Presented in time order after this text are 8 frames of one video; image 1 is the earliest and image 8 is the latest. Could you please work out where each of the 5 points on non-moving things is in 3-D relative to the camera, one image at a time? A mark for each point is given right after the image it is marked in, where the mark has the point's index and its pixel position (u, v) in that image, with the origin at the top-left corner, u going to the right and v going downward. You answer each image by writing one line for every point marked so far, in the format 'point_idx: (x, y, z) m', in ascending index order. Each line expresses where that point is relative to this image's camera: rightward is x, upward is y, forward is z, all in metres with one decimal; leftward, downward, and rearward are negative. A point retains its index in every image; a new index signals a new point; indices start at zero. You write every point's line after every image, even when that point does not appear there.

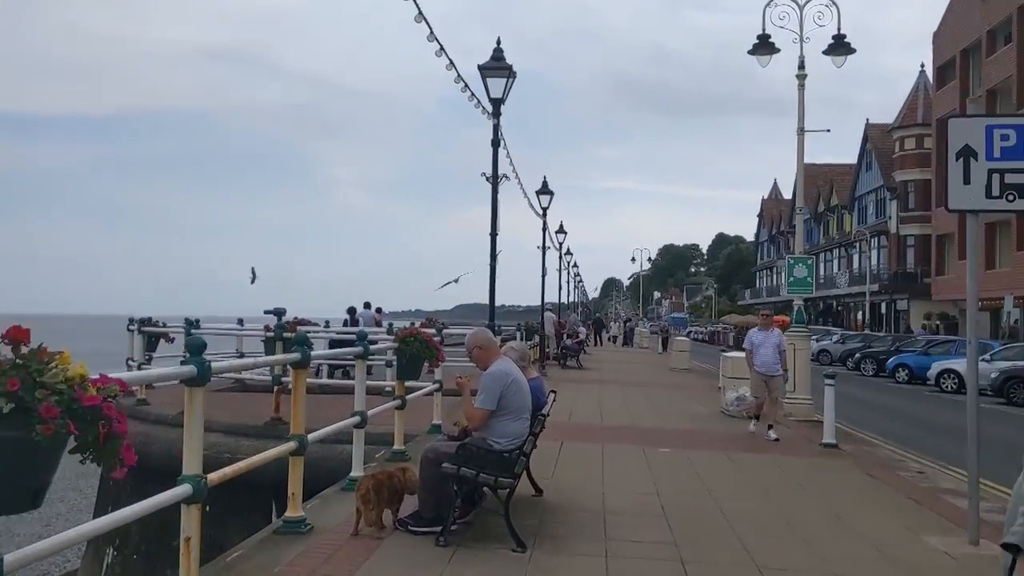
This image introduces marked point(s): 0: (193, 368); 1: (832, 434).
0: (-1.8, -0.4, +5.2) m
1: (+4.5, -2.1, +13.1) m
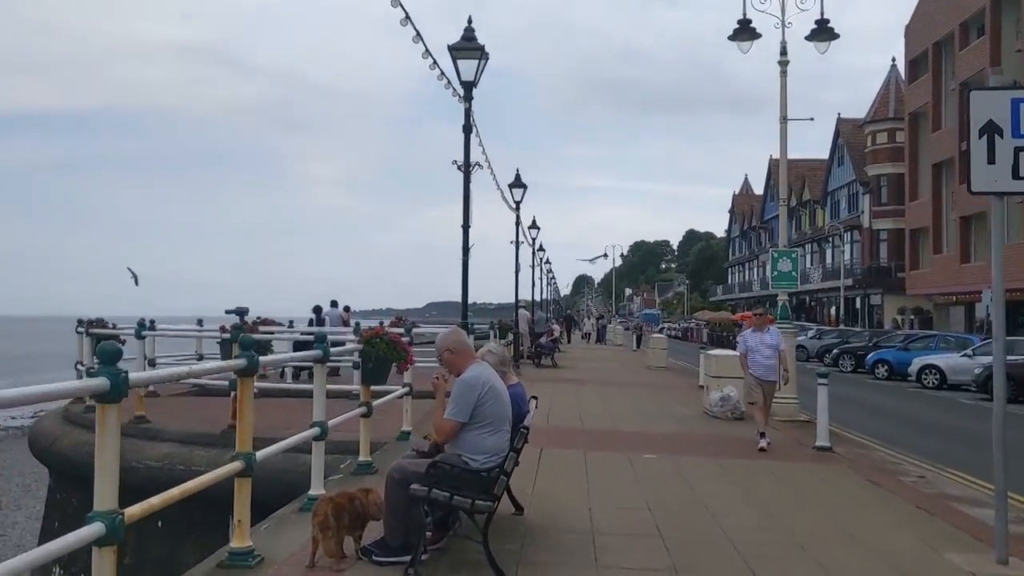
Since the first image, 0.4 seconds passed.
0: (-1.9, -0.4, +4.3) m
1: (+4.2, -2.0, +12.4) m
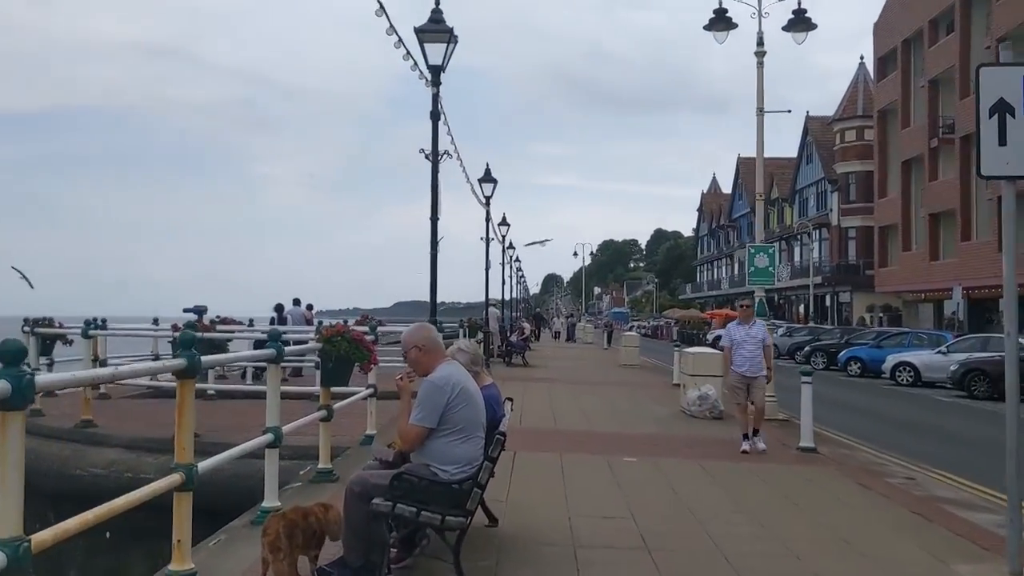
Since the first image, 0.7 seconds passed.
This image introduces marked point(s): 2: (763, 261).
0: (-1.9, -0.4, +3.6) m
1: (+3.8, -1.9, +11.9) m
2: (+4.6, +0.5, +17.4) m
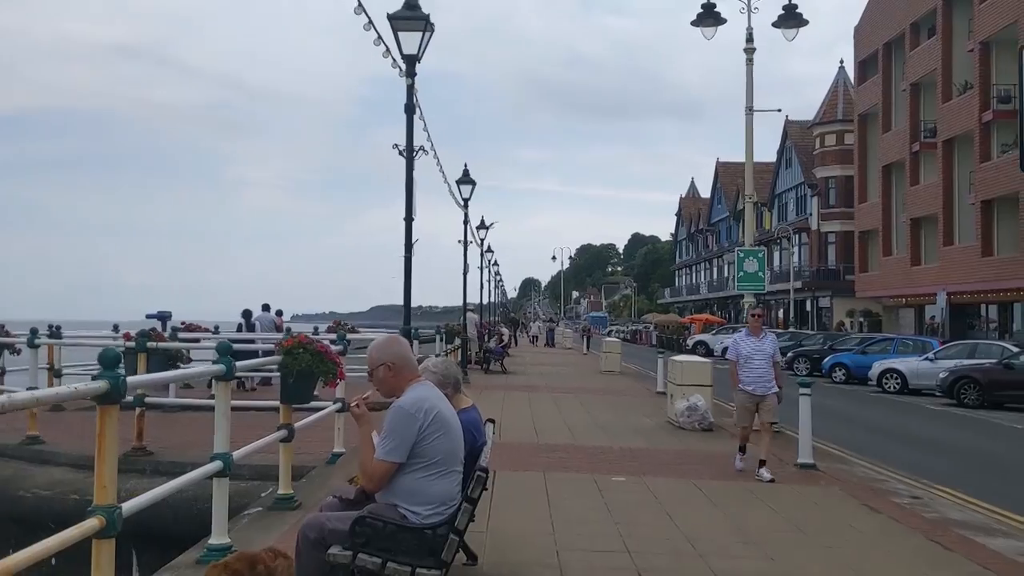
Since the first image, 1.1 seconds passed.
0: (-2.0, -0.4, +2.8) m
1: (+3.6, -2.0, +11.2) m
2: (+4.3, +0.4, +16.7) m
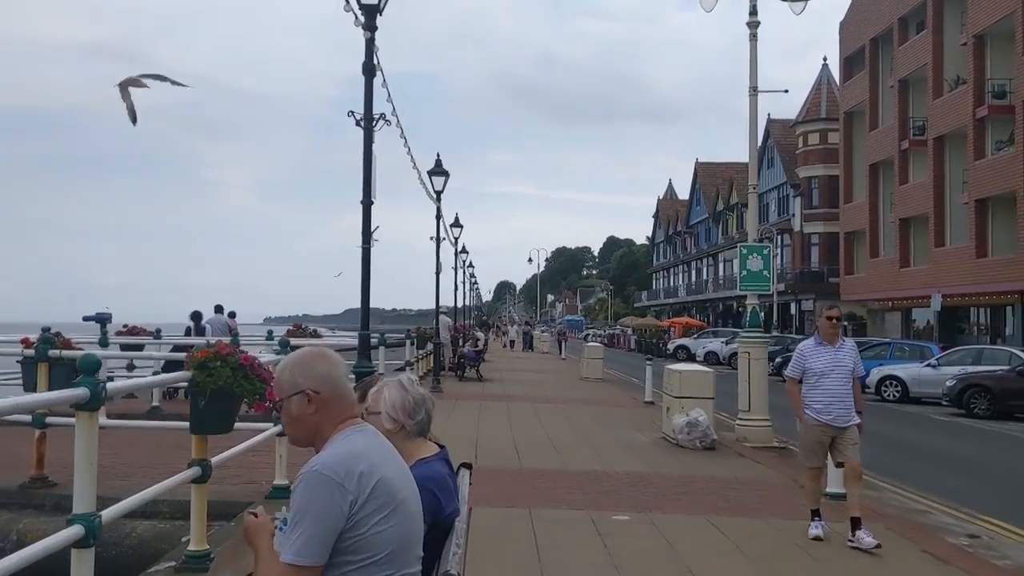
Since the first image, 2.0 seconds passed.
0: (-2.0, -0.3, +0.9) m
1: (+3.3, -2.0, +9.5) m
2: (+3.9, +0.4, +15.0) m
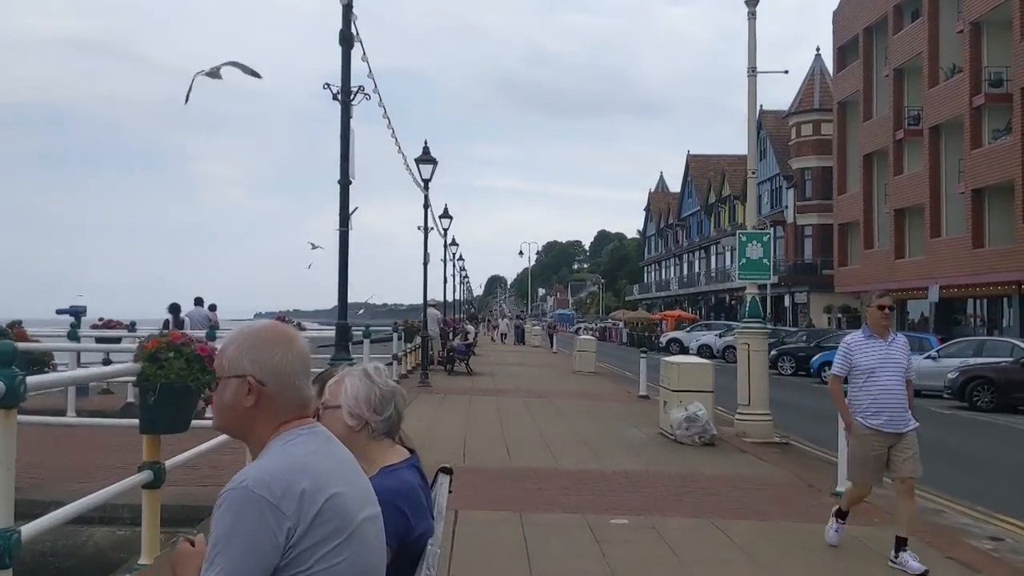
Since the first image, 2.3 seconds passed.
0: (-2.0, -0.3, +0.3) m
1: (+3.2, -1.8, +9.0) m
2: (+3.7, +0.6, +14.4) m
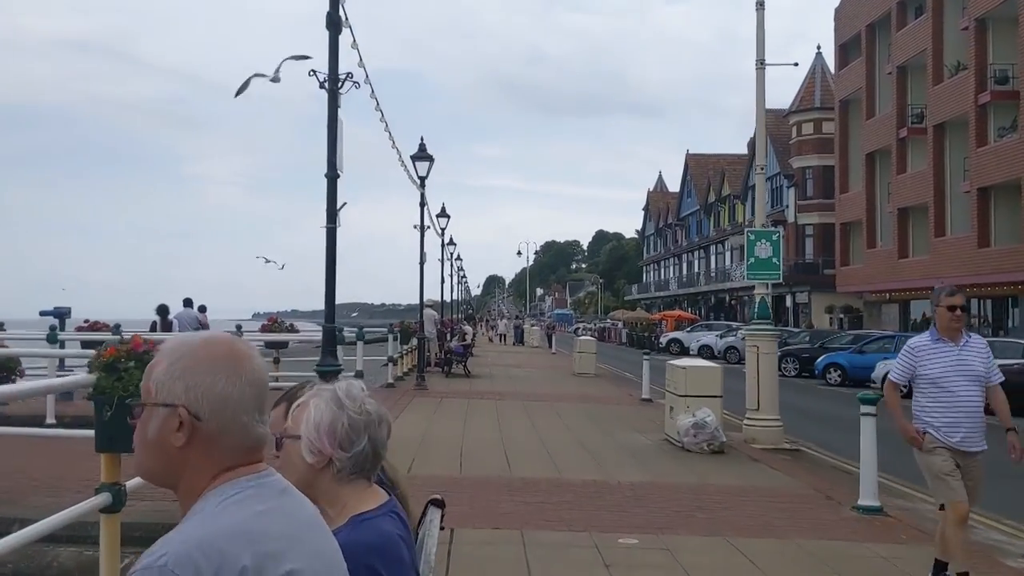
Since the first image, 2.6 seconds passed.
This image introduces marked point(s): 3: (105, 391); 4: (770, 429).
0: (-2.0, -0.3, -0.3) m
1: (+3.2, -1.8, +8.4) m
2: (+3.7, +0.5, +13.9) m
3: (-2.0, -0.5, +4.7) m
4: (+3.7, -2.0, +13.5) m
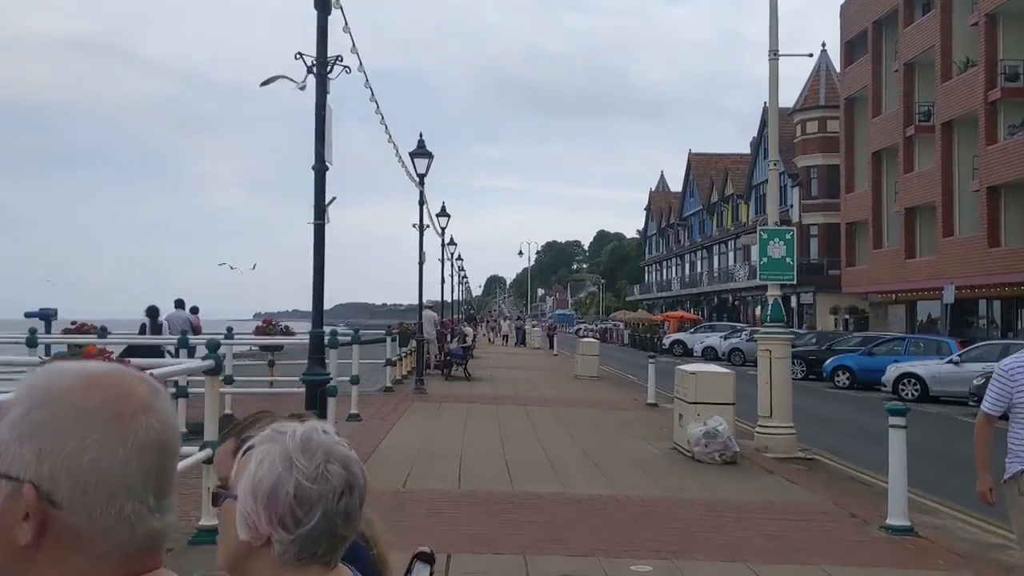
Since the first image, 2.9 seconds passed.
0: (-2.0, -0.3, -0.8) m
1: (+3.3, -1.9, +7.8) m
2: (+3.8, +0.5, +13.3) m
3: (-2.0, -0.5, +4.1) m
4: (+3.7, -2.1, +12.9) m
